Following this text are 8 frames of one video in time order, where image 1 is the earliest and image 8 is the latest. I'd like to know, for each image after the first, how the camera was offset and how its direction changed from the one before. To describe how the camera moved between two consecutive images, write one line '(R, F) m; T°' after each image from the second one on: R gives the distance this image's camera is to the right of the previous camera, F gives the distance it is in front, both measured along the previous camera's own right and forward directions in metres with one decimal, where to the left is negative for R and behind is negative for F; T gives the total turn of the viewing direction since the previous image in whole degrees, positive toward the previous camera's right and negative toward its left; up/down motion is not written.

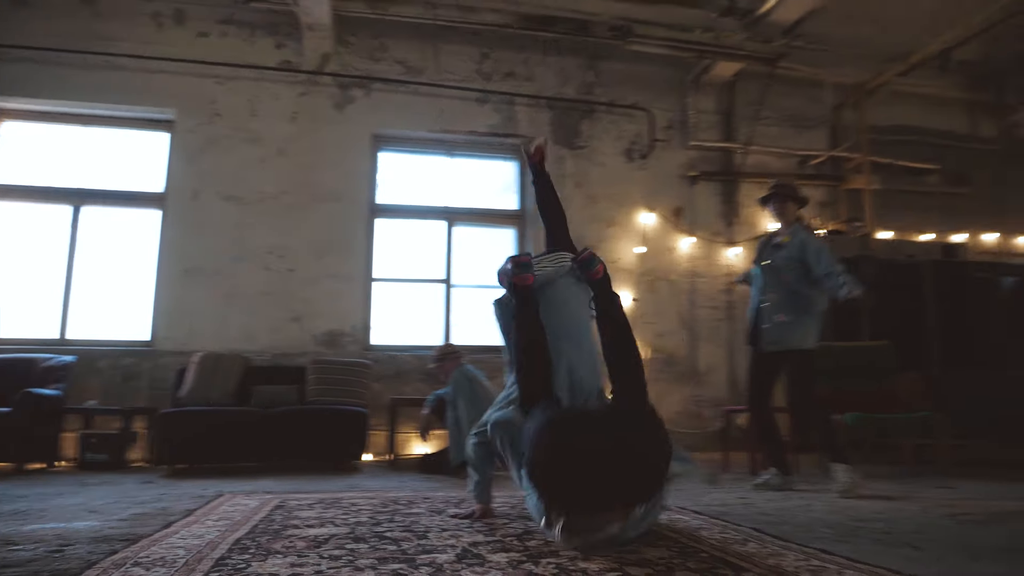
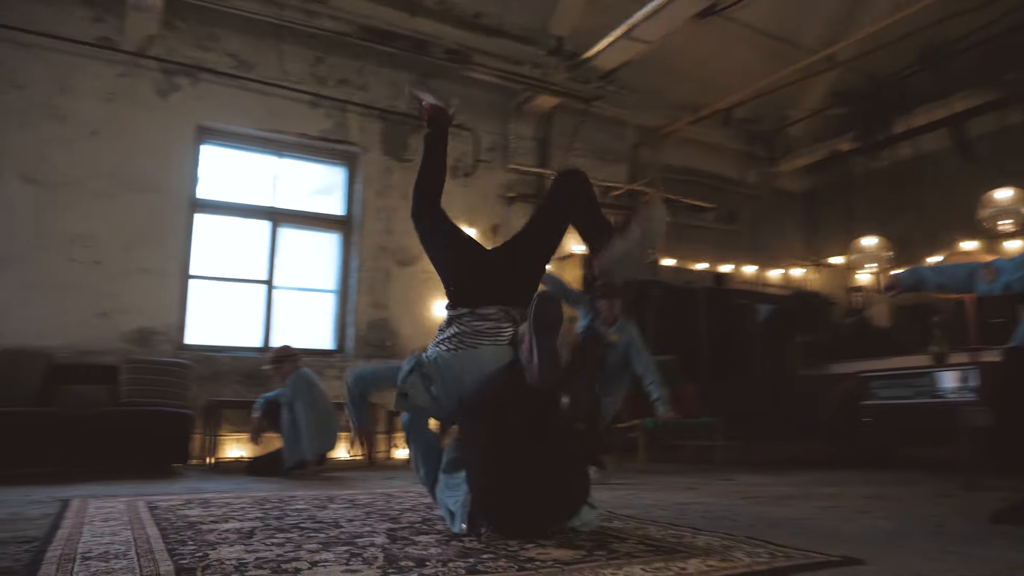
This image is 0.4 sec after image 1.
(-0.4, -0.2) m; +16°
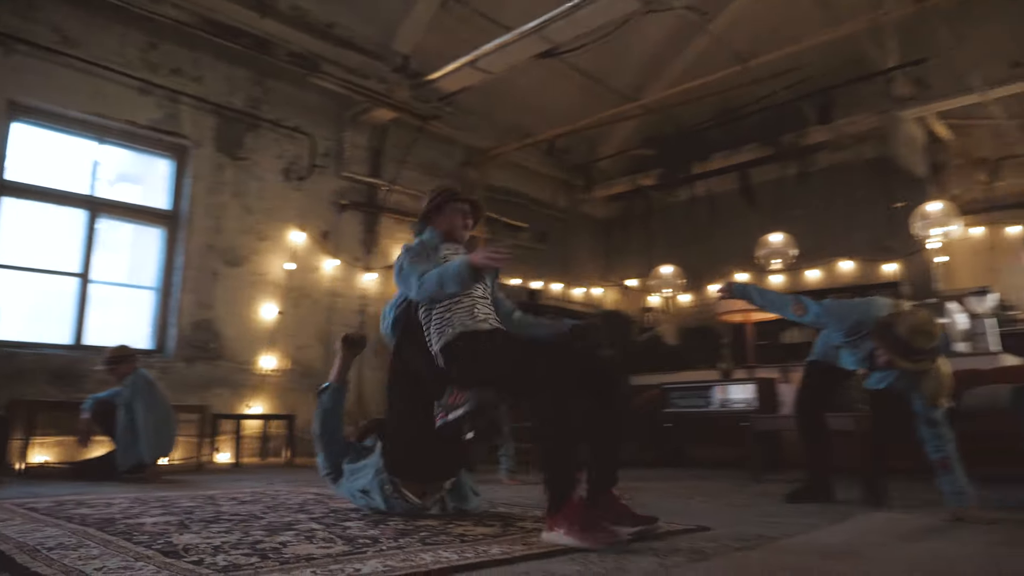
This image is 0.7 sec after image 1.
(-0.4, -0.2) m; +15°
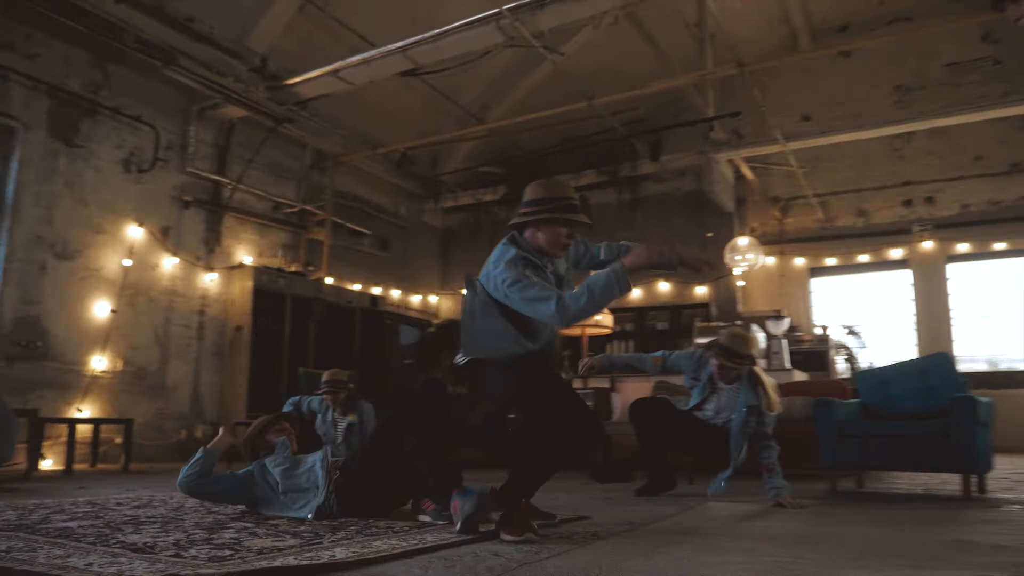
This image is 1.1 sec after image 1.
(-0.3, -0.2) m; +13°
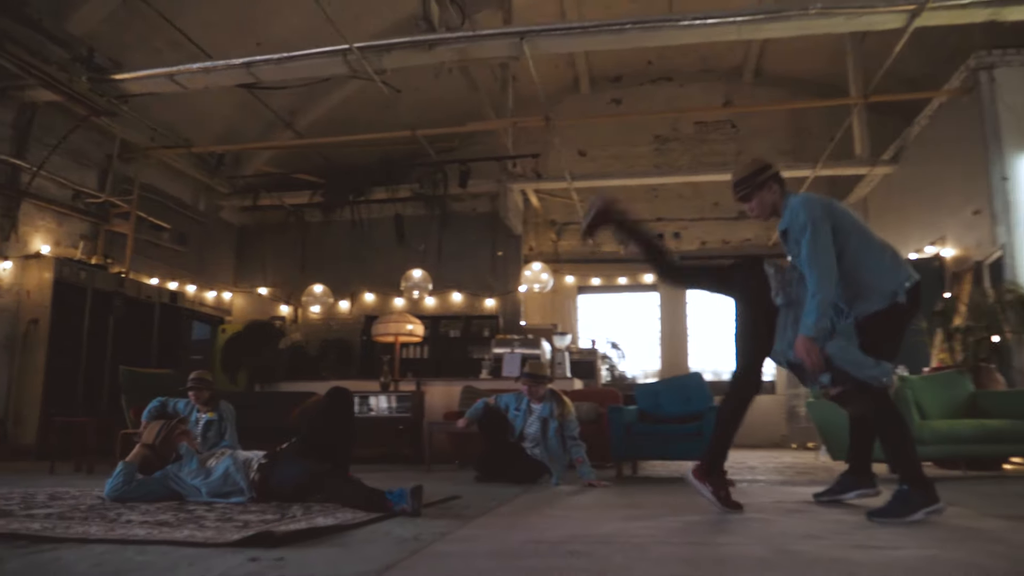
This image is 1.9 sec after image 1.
(-0.5, -0.6) m; +17°
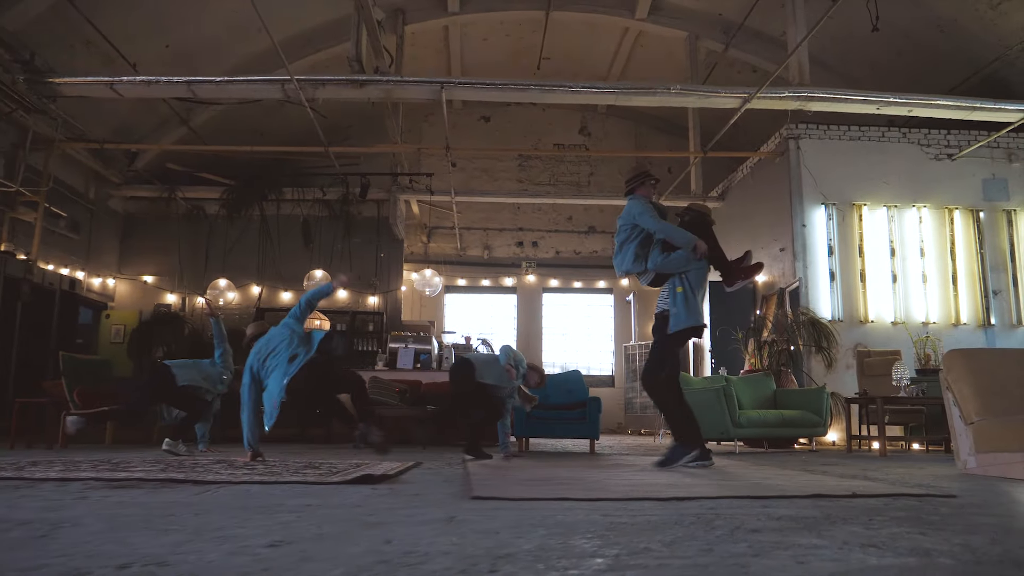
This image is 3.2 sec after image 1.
(-0.7, -1.0) m; +12°
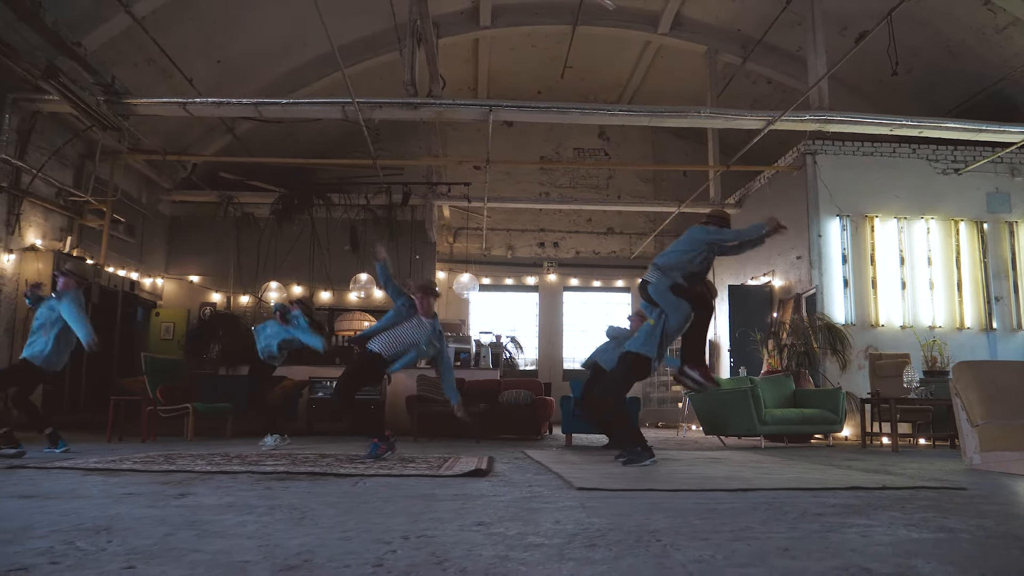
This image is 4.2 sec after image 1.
(-0.4, -0.6) m; 0°
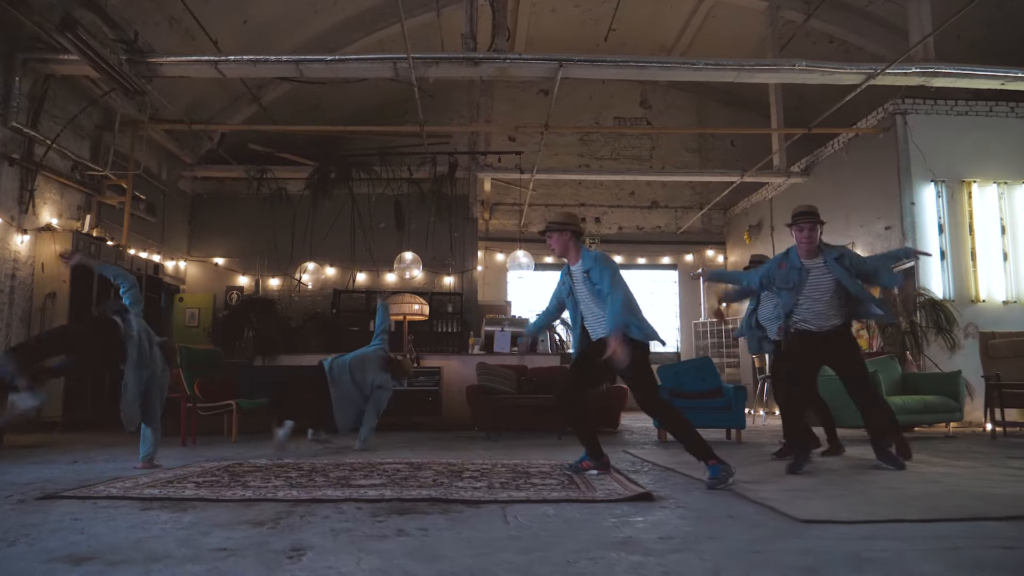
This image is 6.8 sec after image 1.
(-0.6, +0.8) m; 0°
